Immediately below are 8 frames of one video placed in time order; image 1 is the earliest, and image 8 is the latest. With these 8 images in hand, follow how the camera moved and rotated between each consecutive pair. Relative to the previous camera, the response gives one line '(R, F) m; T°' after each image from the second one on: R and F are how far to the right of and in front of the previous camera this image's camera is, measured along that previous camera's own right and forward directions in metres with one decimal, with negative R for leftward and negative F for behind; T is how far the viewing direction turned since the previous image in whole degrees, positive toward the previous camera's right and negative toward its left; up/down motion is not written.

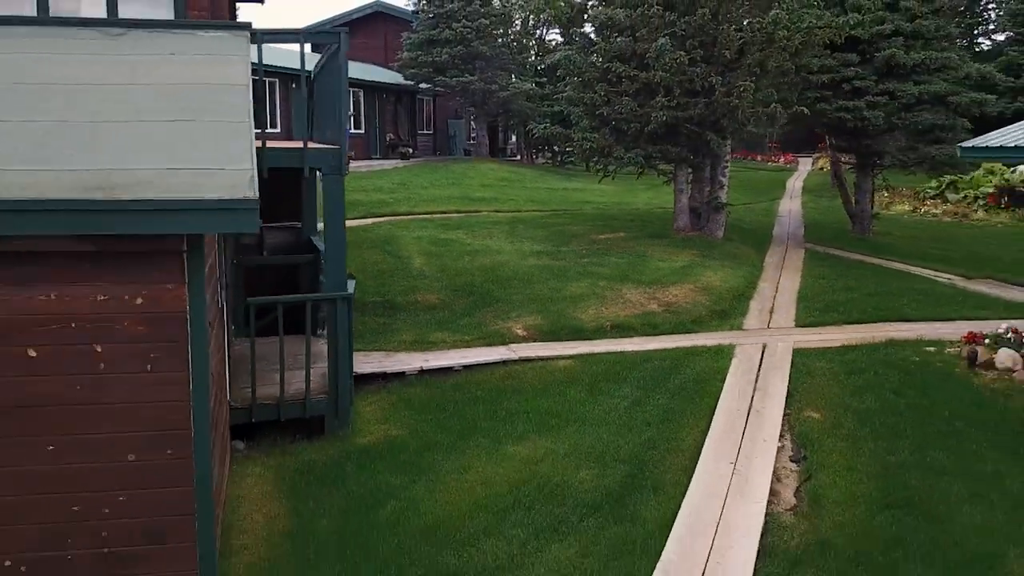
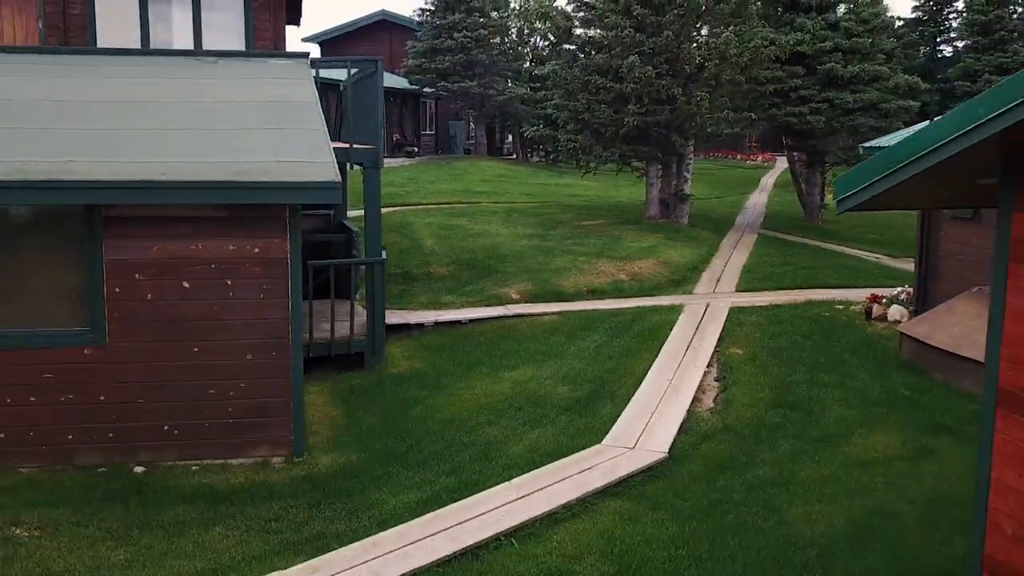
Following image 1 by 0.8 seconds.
(0.0, -2.5) m; 0°
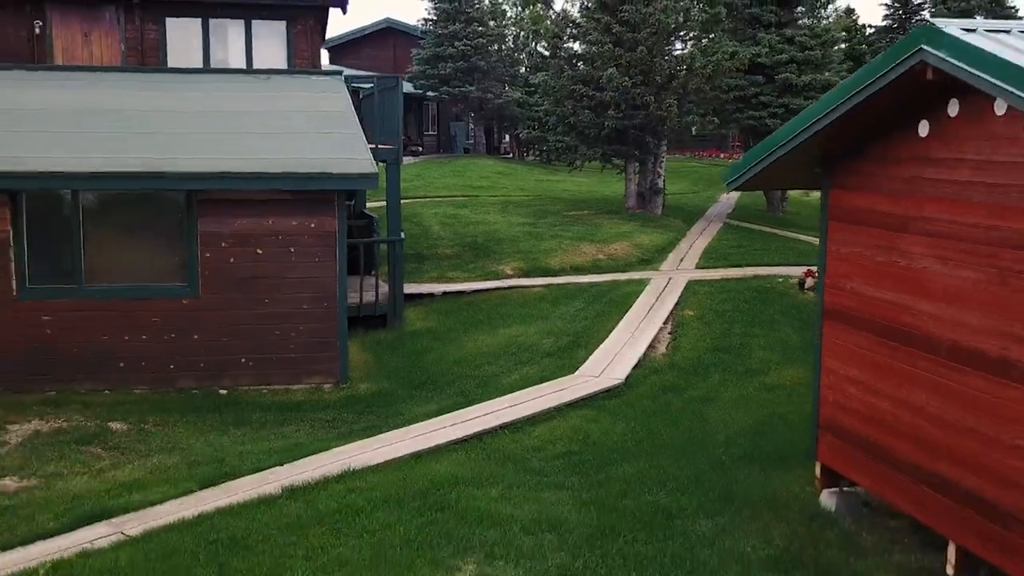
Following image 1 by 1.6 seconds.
(0.0, -2.4) m; 0°
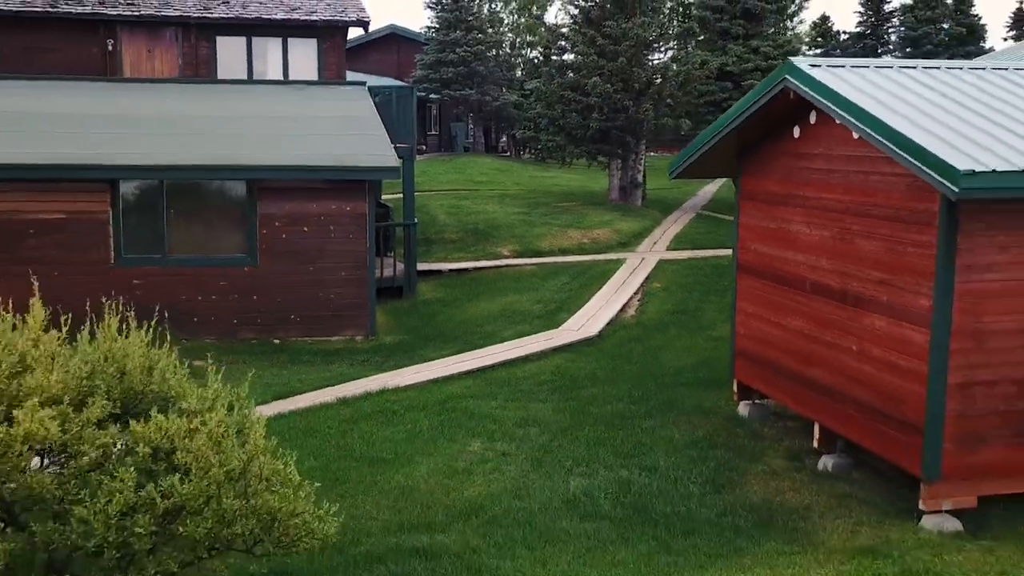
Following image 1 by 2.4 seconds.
(0.0, -2.5) m; 0°
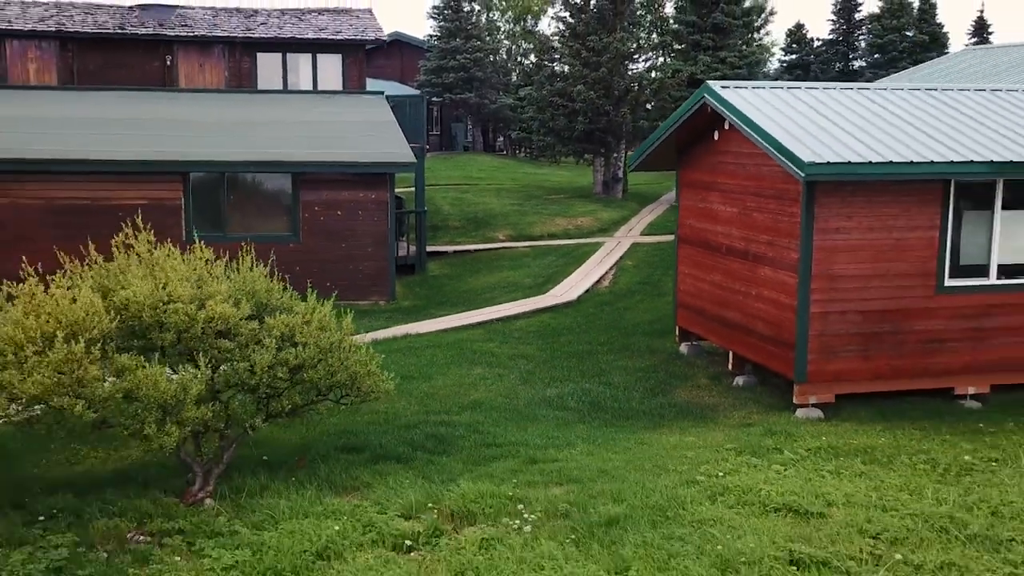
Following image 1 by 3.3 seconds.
(0.0, -2.9) m; 0°
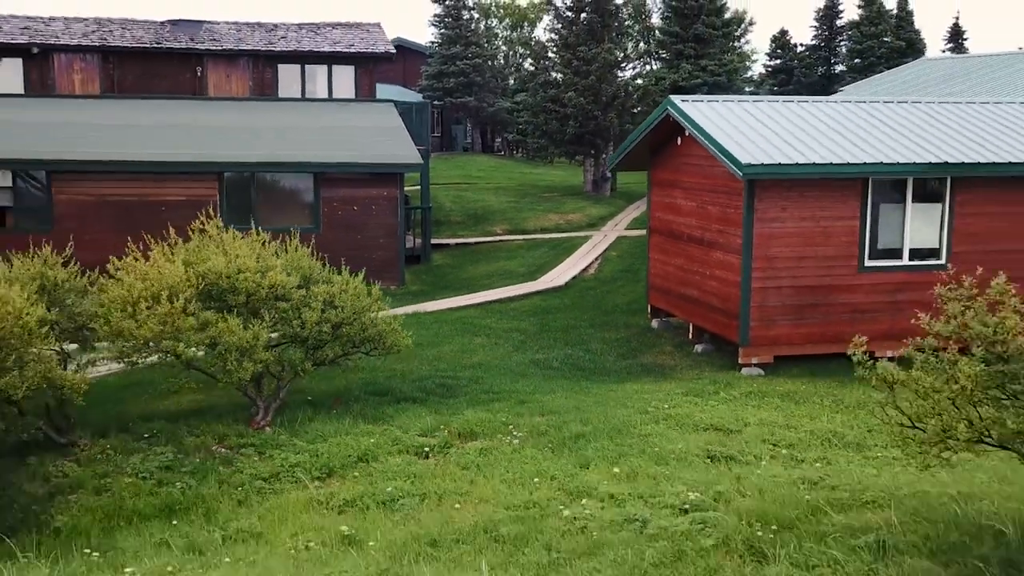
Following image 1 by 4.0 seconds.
(+0.1, -2.1) m; 0°
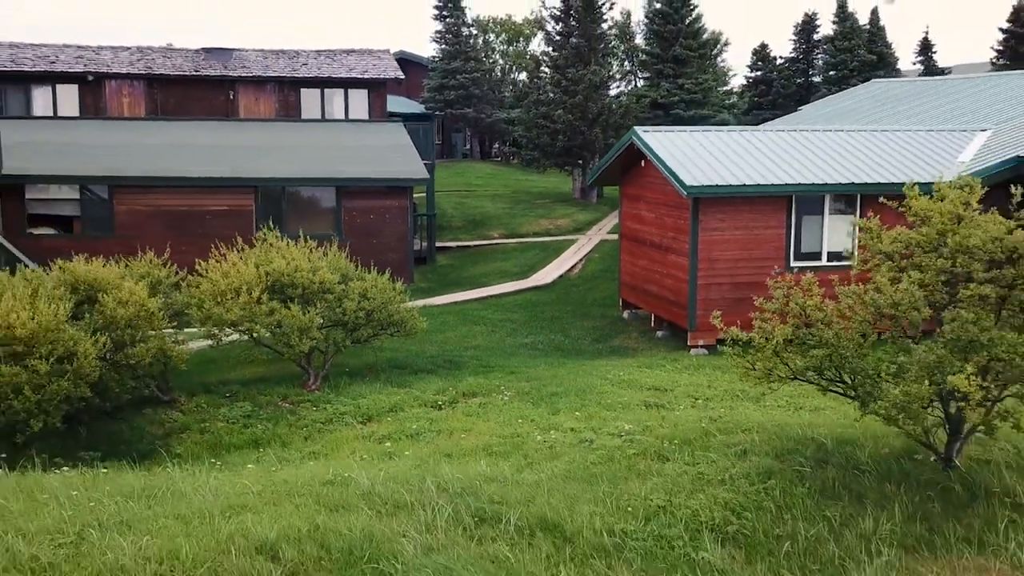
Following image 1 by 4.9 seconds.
(+0.1, -2.9) m; 0°
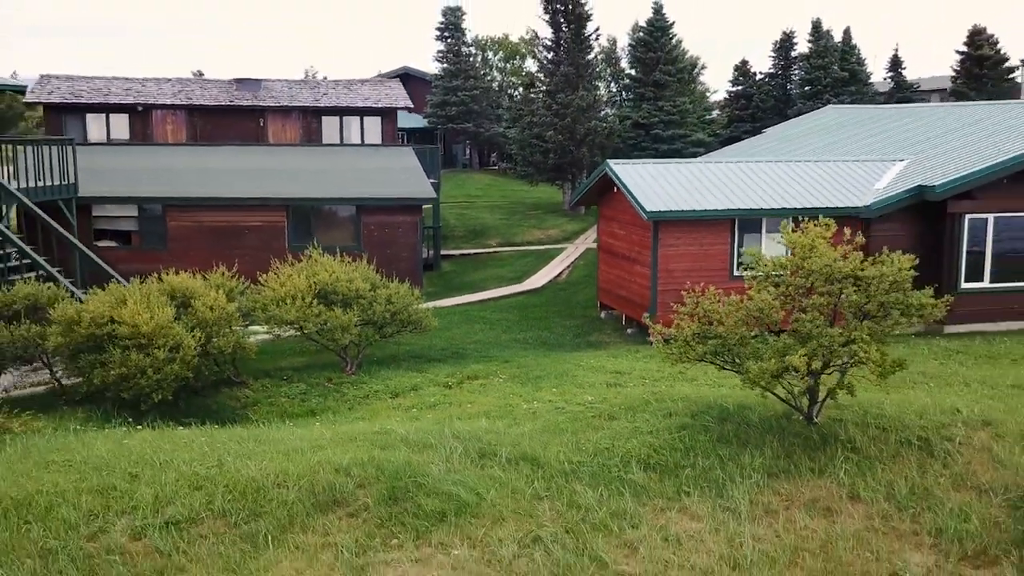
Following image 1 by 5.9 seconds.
(+0.1, -3.3) m; 0°
